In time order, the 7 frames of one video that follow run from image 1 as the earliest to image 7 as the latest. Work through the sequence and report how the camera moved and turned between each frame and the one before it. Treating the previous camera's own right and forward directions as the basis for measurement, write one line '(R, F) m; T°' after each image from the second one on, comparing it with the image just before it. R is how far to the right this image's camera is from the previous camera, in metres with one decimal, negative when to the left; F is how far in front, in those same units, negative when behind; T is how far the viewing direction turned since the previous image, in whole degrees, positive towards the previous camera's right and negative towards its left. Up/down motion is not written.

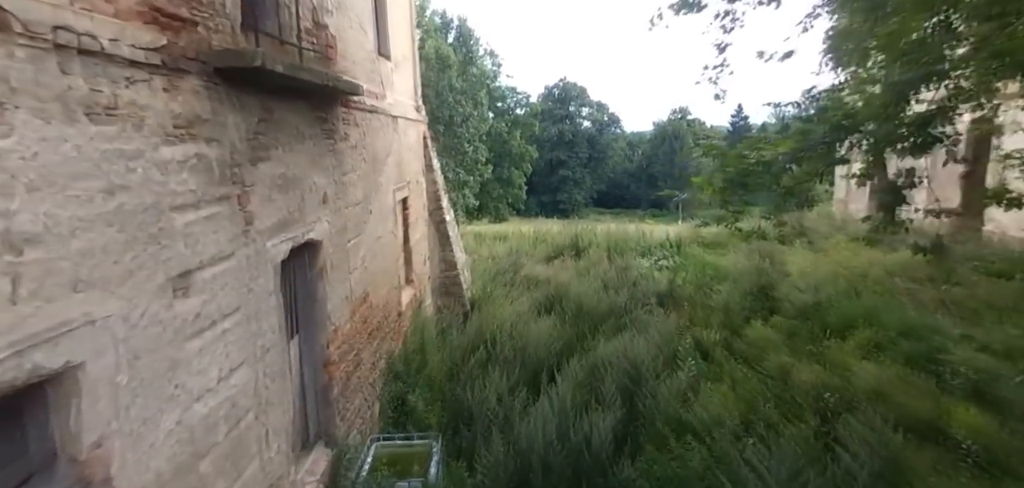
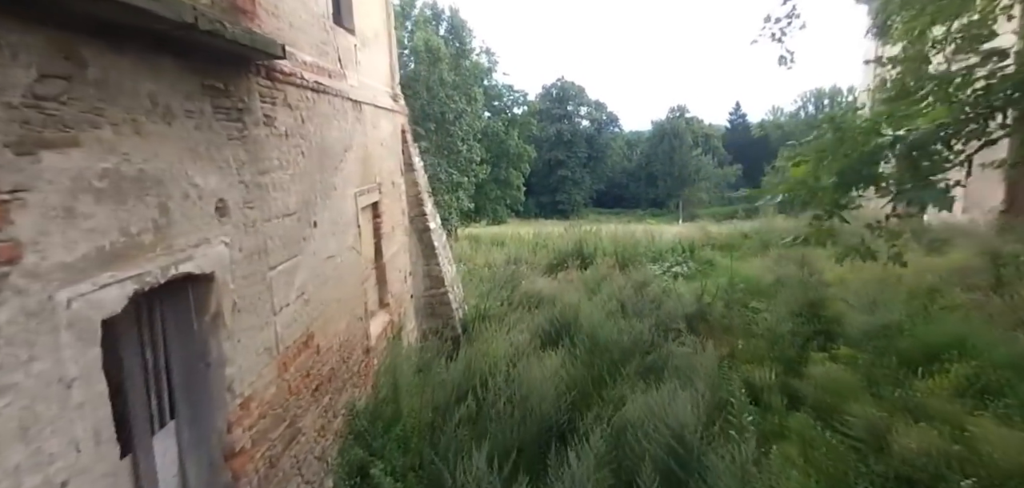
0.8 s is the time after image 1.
(0.0, +1.0) m; 0°
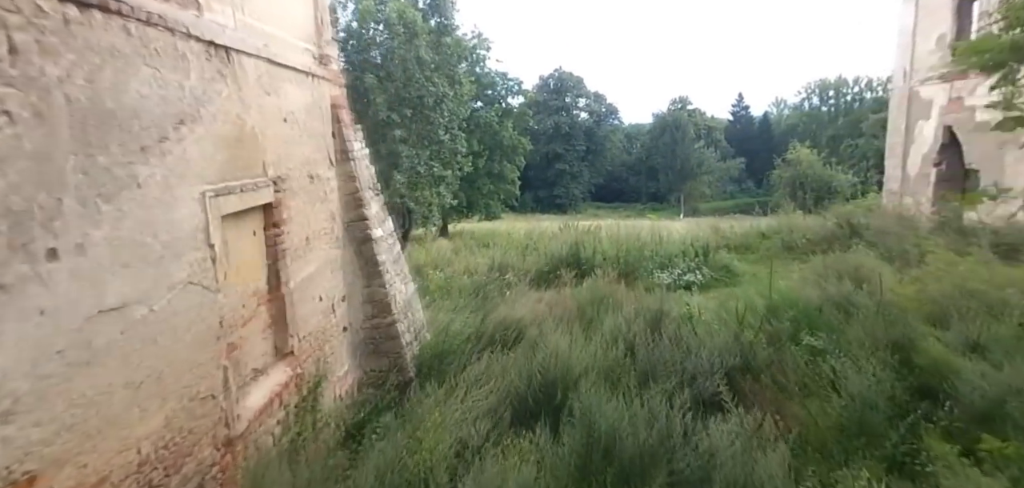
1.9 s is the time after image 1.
(+0.2, +1.3) m; 0°
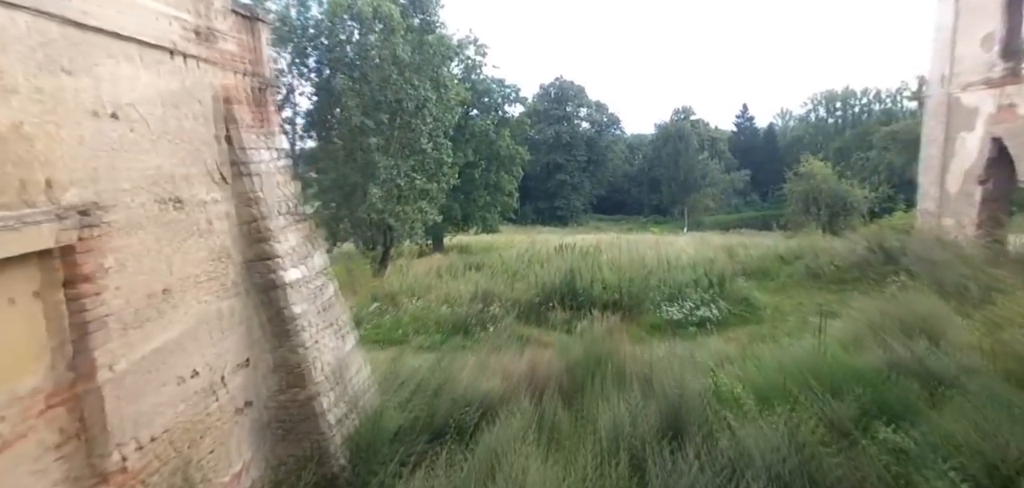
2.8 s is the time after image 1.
(+0.2, +1.0) m; 0°
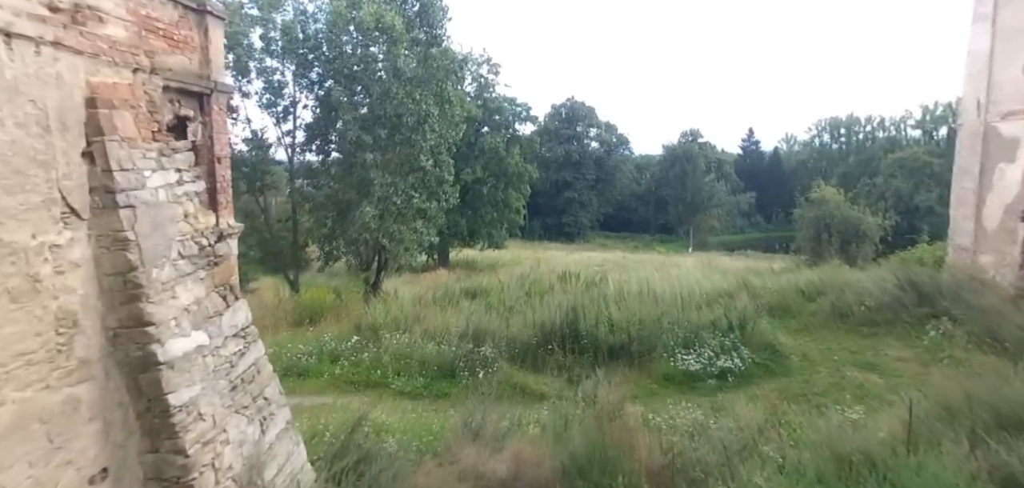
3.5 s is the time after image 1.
(+0.1, +0.8) m; 0°
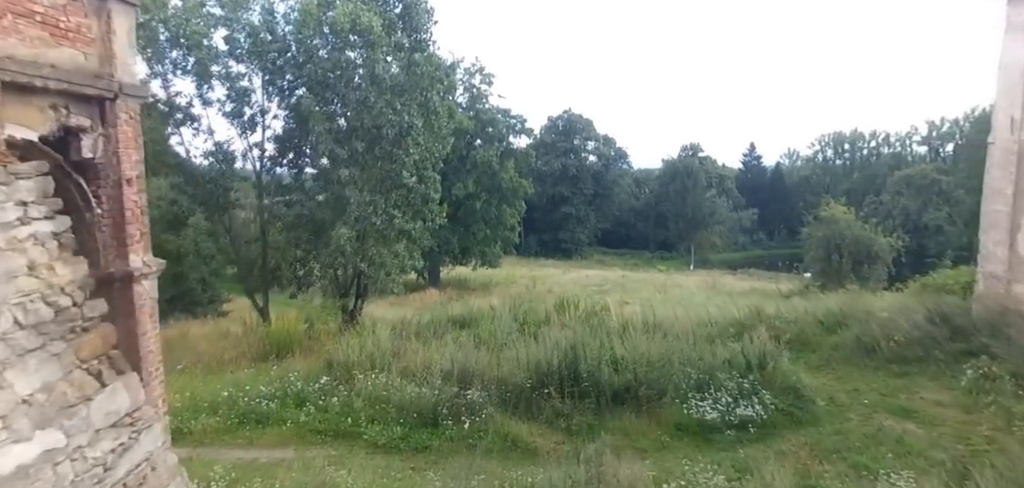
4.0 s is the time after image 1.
(+0.1, +0.7) m; 0°
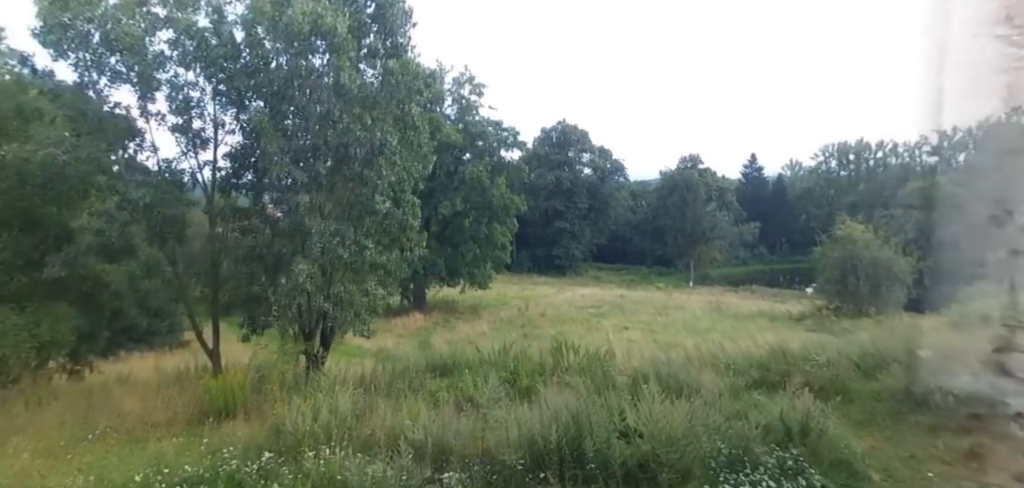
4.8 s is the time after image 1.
(+0.1, +1.0) m; +1°
